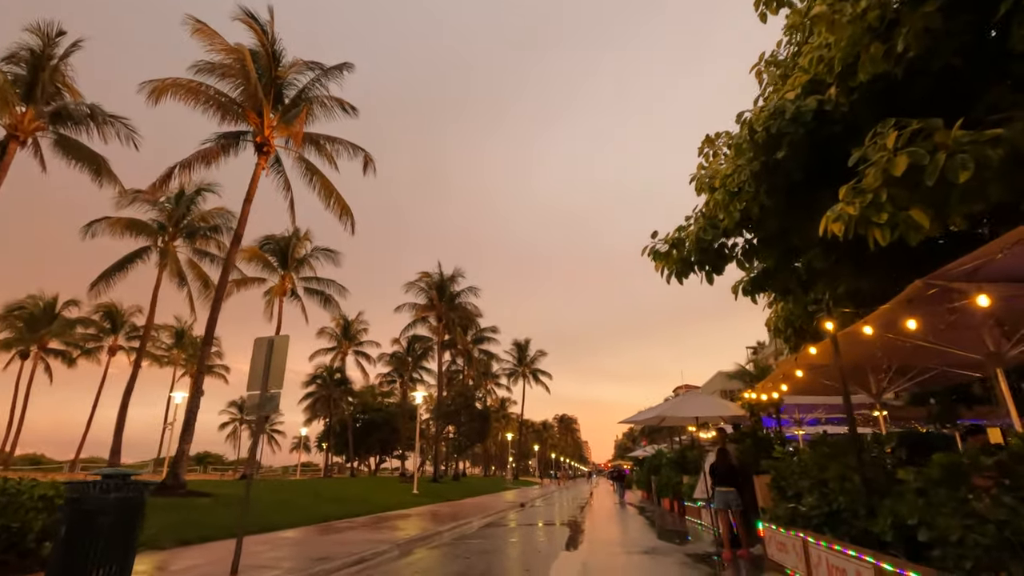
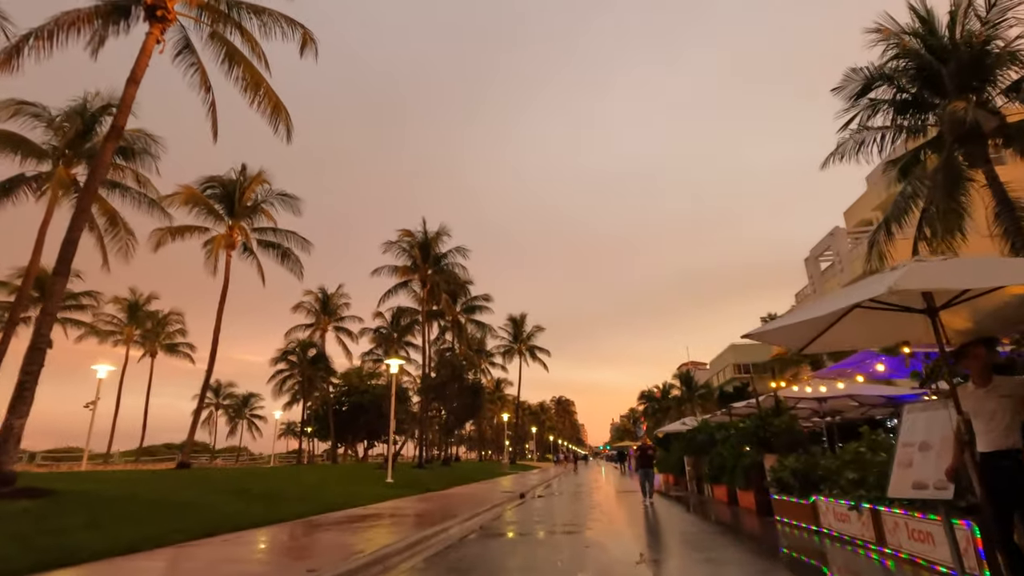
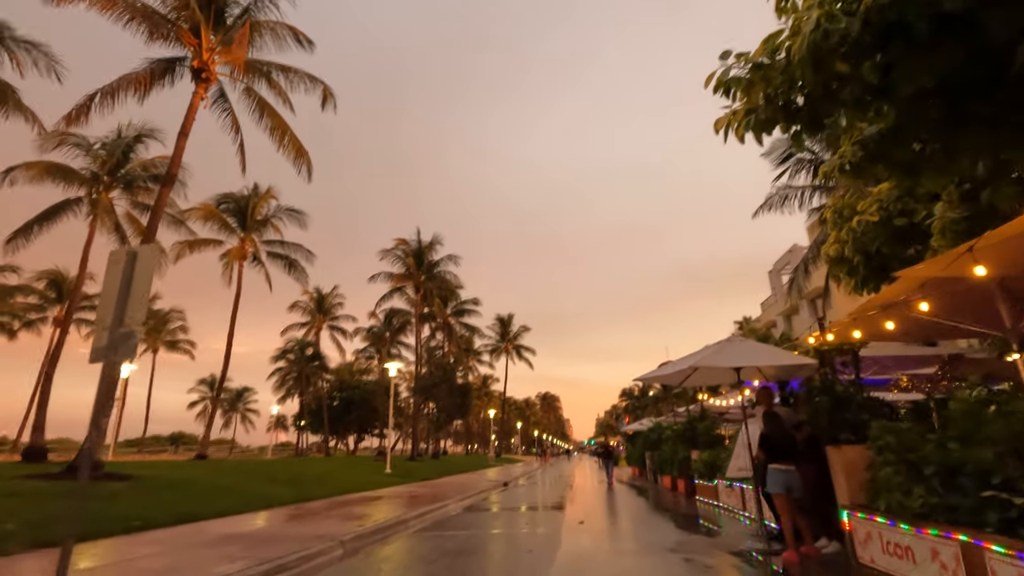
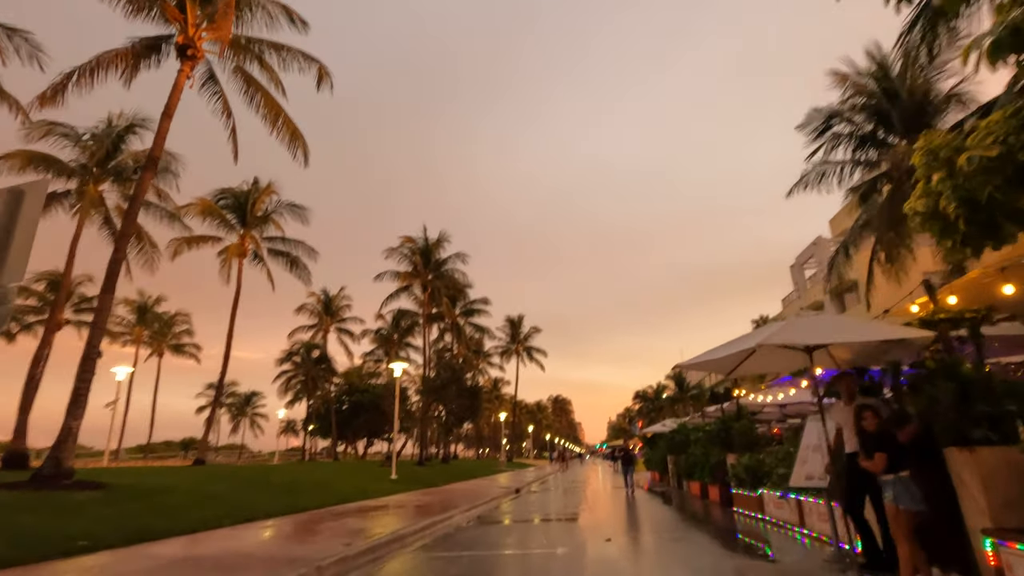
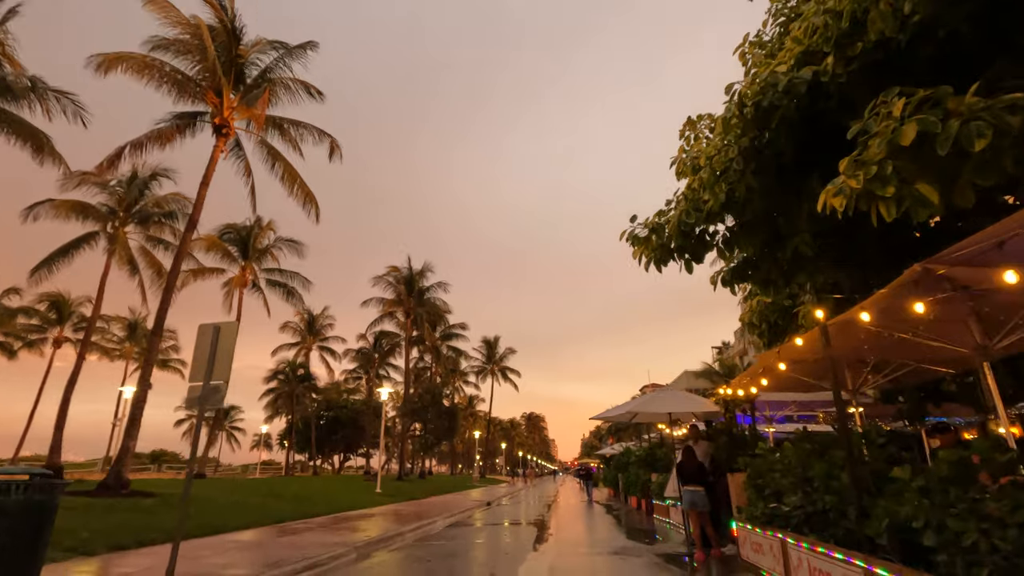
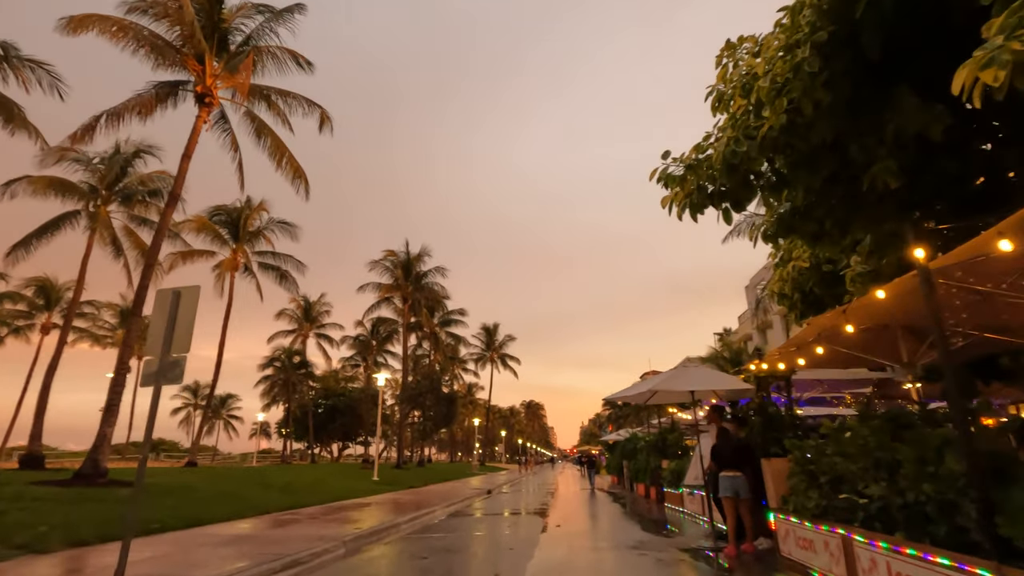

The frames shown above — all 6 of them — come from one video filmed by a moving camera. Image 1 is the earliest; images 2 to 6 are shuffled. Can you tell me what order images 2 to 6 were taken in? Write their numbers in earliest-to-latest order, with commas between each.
5, 6, 3, 4, 2
